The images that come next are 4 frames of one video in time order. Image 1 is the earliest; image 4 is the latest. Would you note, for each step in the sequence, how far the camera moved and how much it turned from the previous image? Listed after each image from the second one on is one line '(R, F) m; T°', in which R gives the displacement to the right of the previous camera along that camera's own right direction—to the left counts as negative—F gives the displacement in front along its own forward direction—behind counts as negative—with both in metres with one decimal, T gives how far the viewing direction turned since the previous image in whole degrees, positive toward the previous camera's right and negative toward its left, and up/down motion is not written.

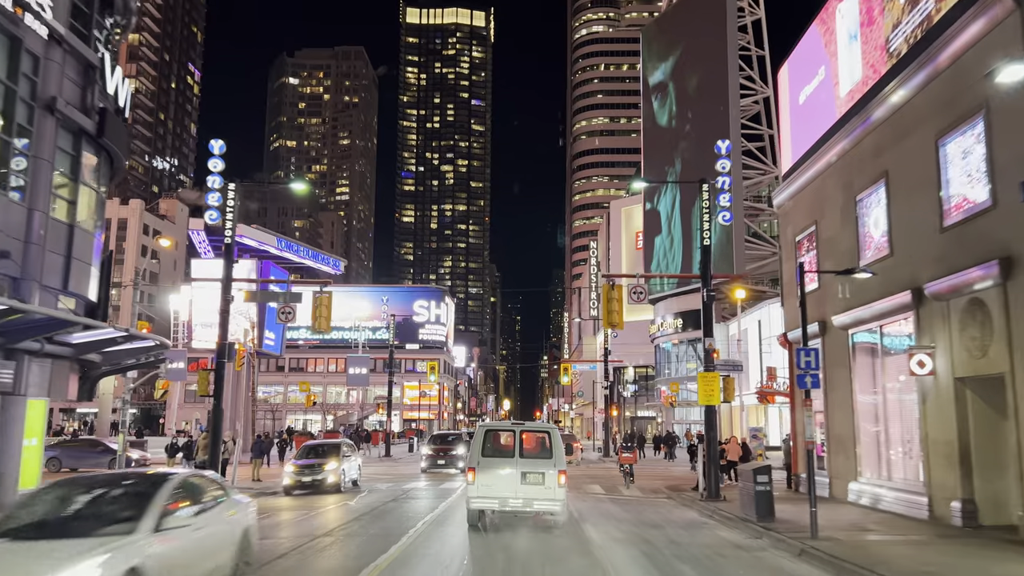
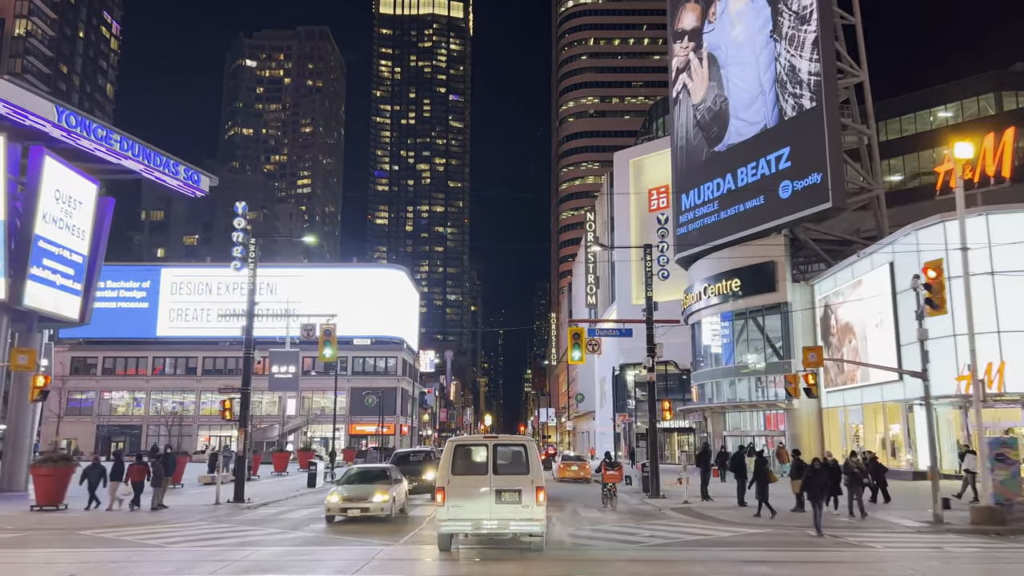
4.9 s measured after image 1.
(+0.6, +21.9) m; +1°
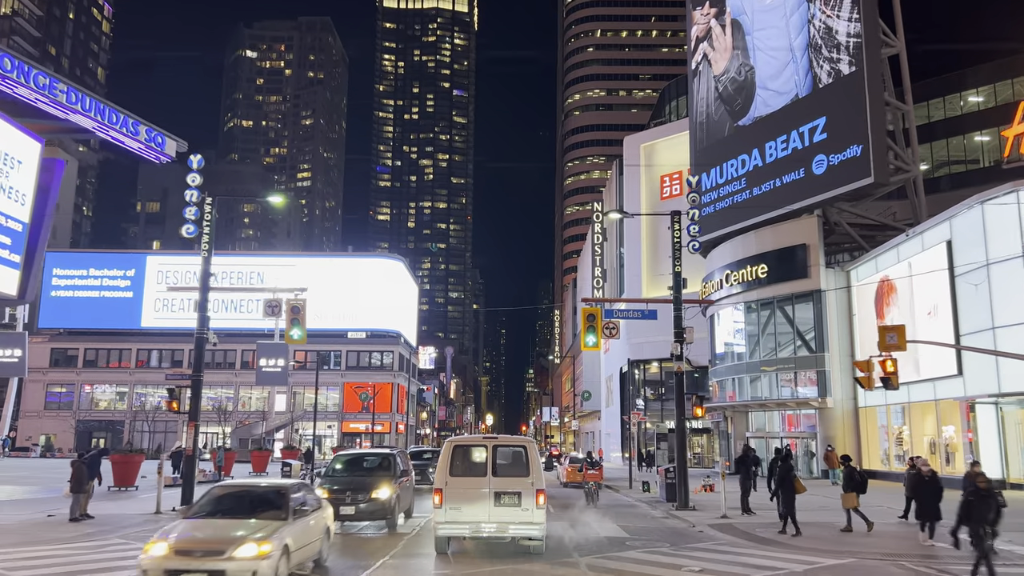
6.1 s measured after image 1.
(0.0, +4.0) m; 0°
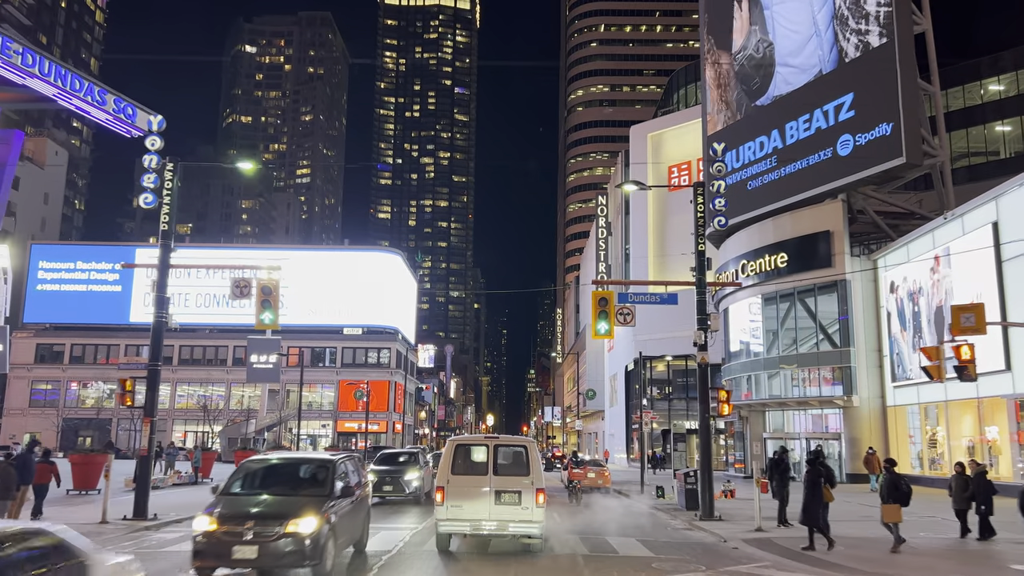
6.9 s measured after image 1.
(0.0, +2.6) m; 0°
